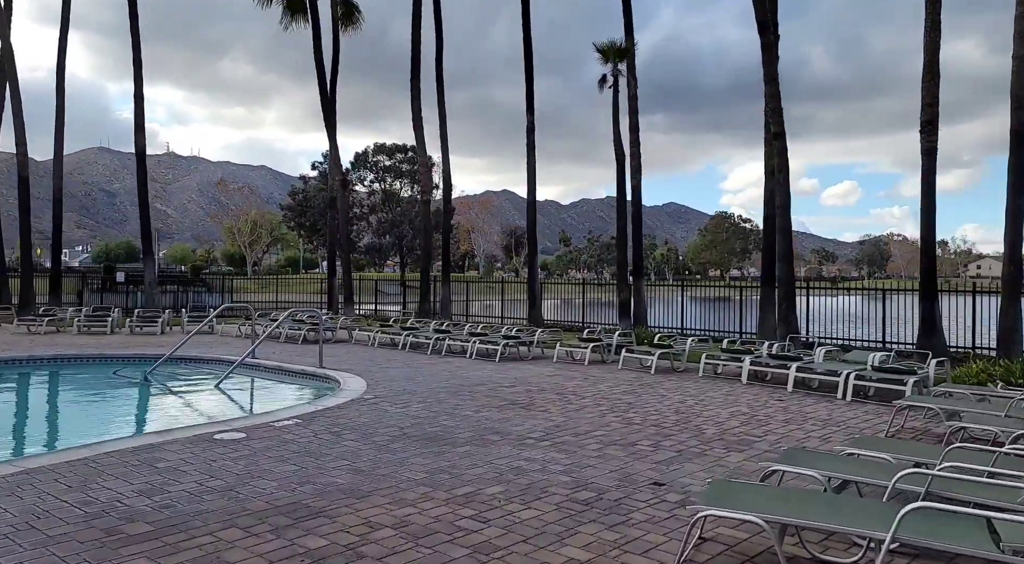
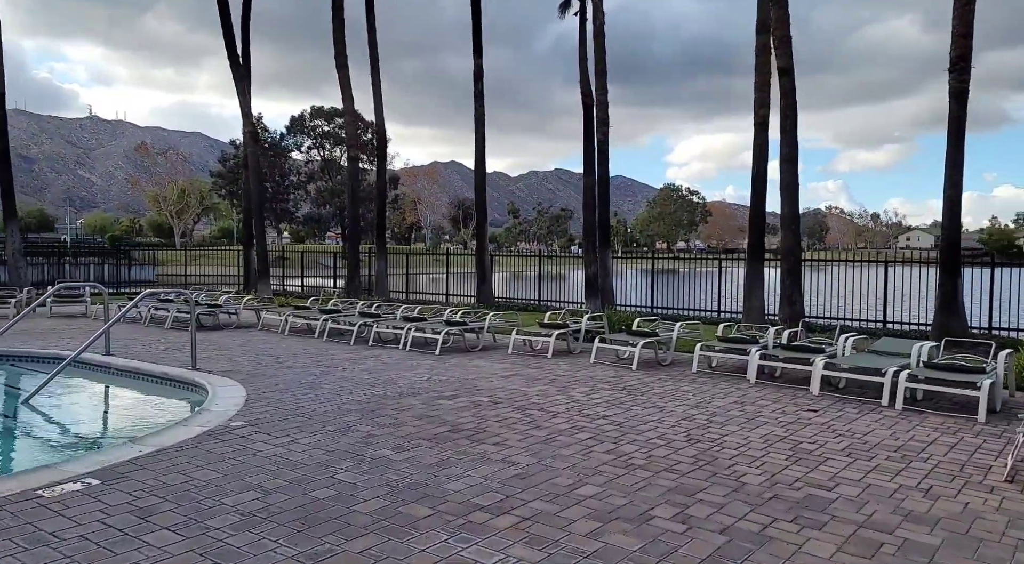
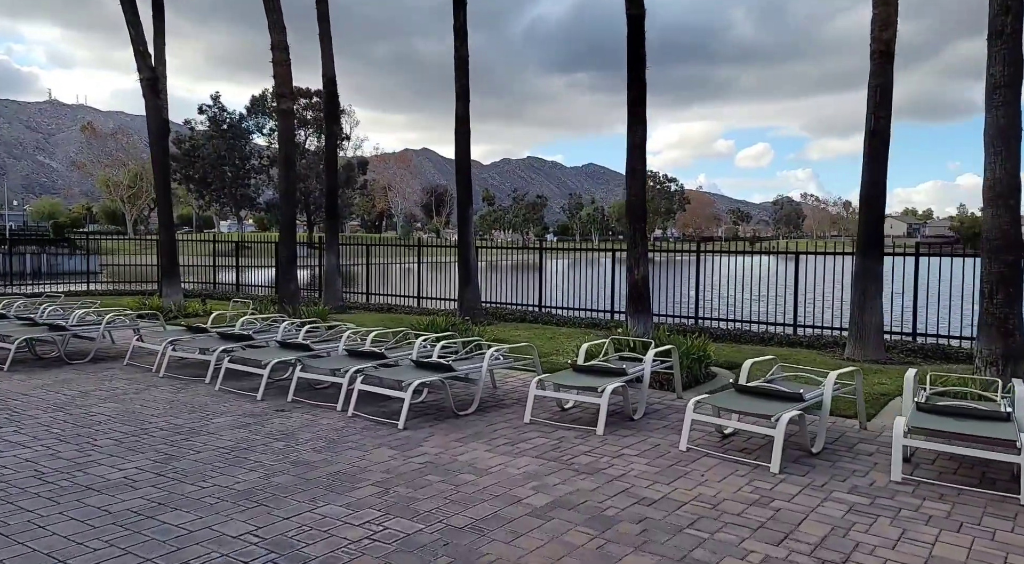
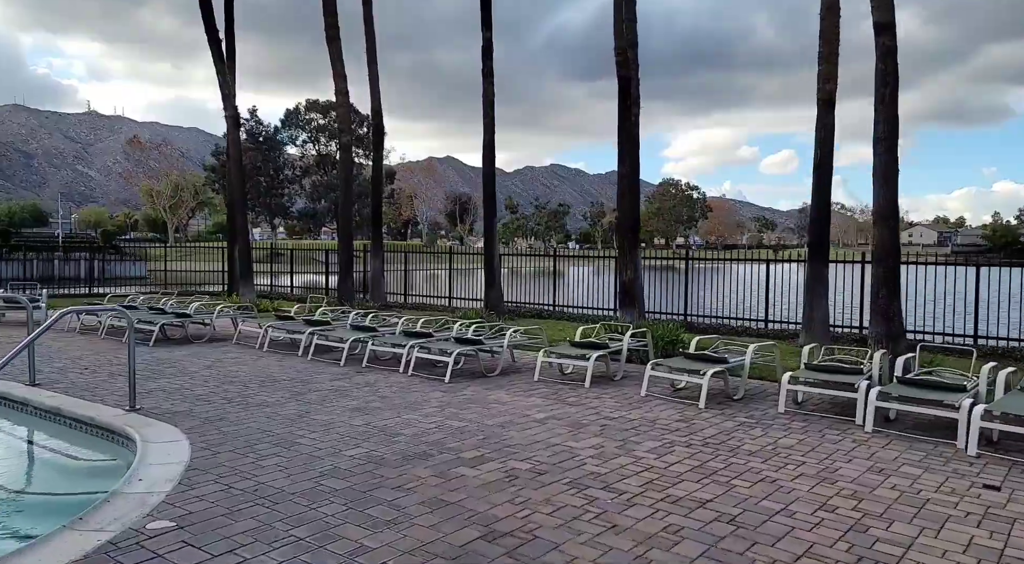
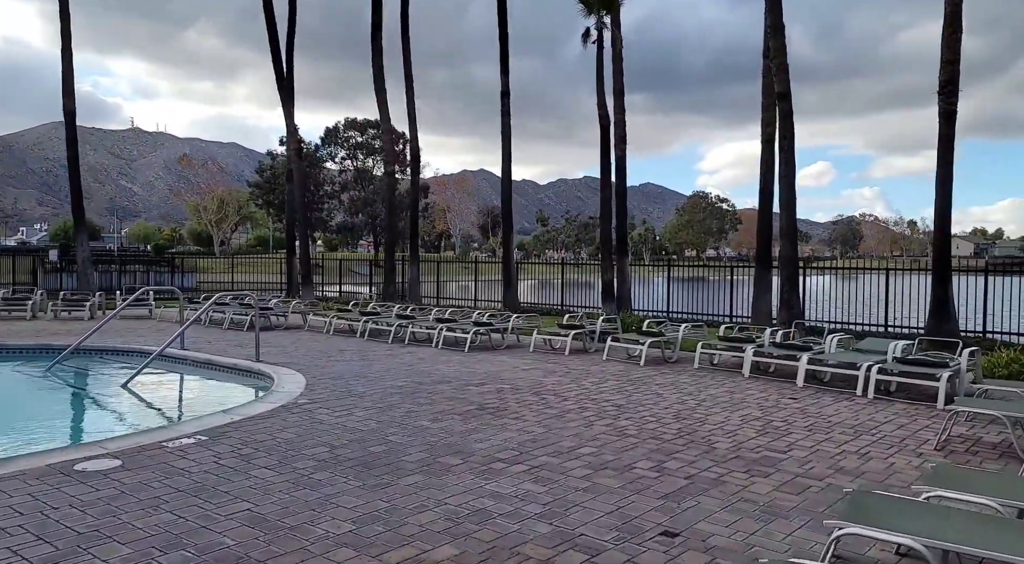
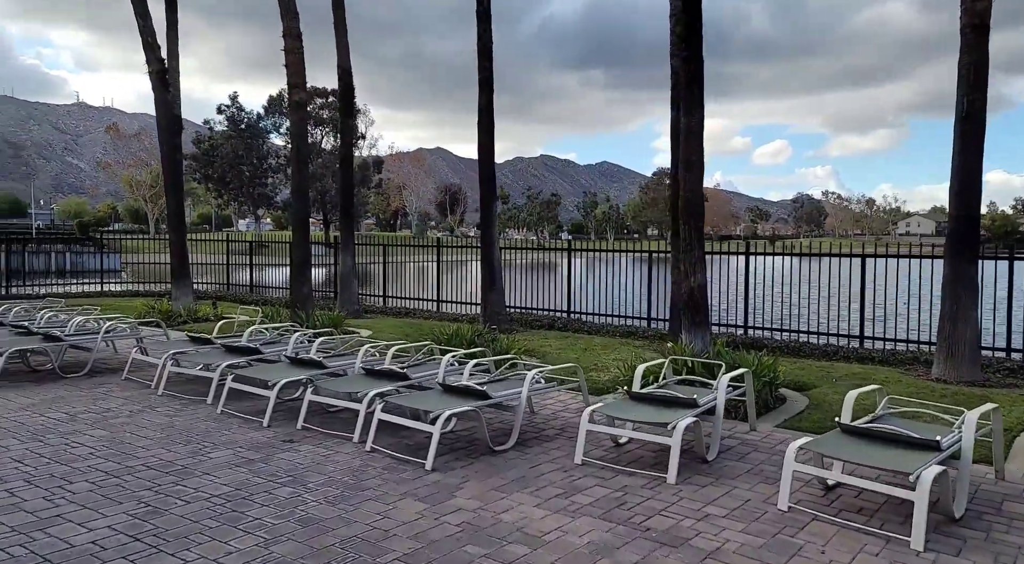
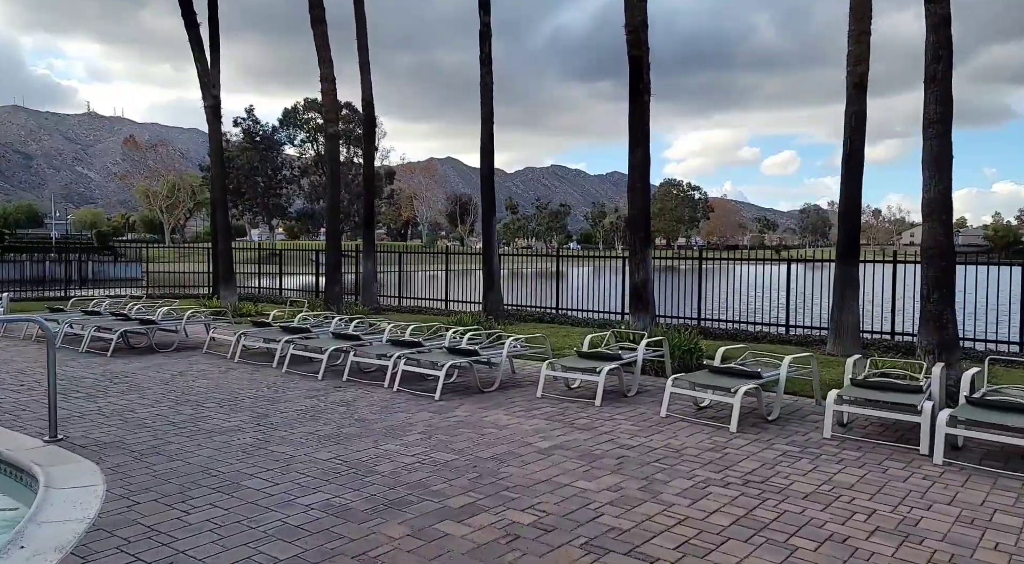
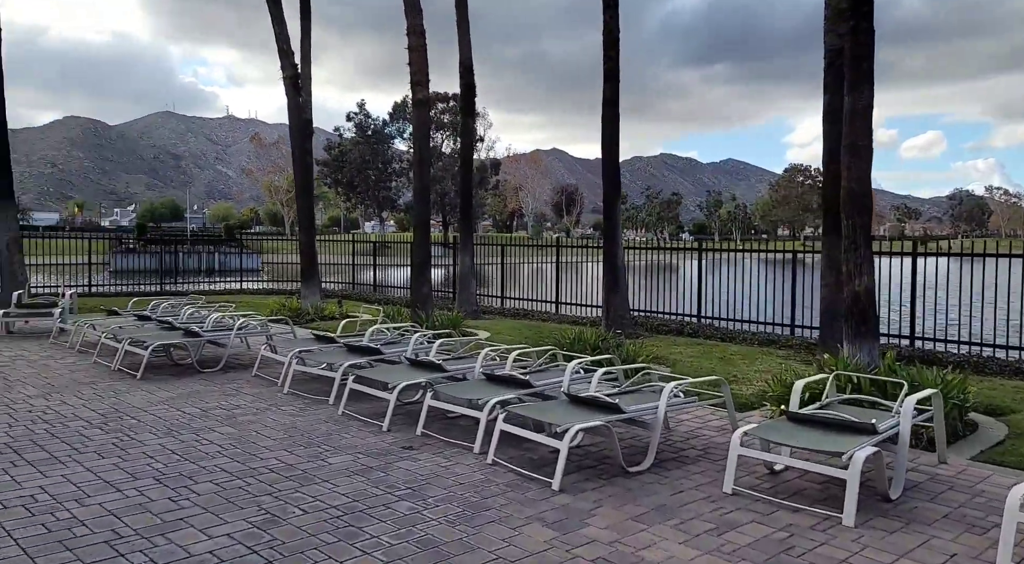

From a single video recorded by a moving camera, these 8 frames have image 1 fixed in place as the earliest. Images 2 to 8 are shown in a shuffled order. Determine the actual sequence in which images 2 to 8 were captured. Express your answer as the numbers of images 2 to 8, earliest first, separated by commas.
5, 2, 4, 7, 3, 6, 8
